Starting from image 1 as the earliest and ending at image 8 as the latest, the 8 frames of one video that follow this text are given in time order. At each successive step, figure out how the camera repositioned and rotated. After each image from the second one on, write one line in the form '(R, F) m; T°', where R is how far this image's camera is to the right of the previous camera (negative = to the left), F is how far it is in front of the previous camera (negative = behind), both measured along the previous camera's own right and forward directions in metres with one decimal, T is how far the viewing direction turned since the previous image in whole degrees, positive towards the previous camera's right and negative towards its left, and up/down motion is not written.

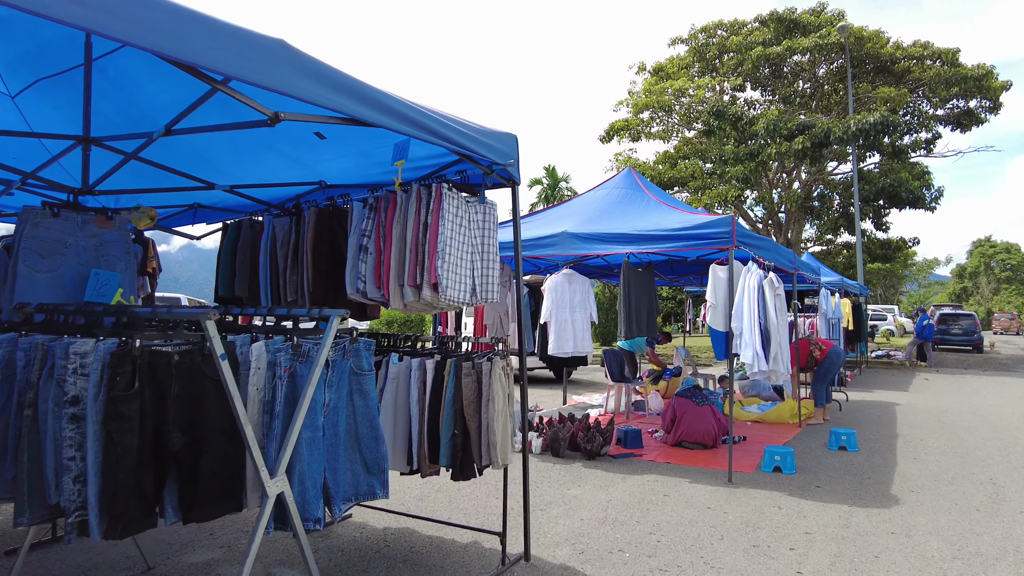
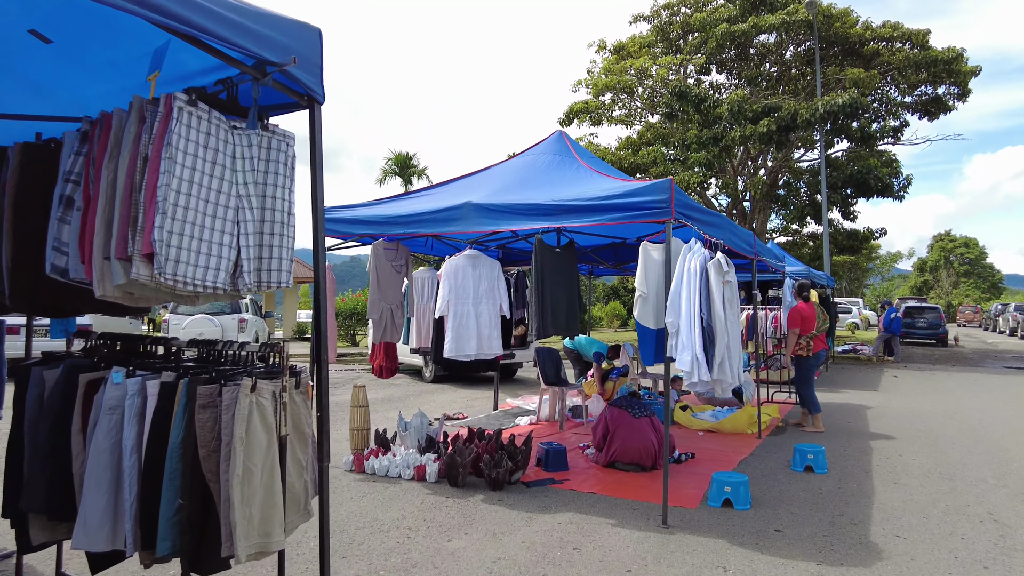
(+0.7, +1.4) m; +2°
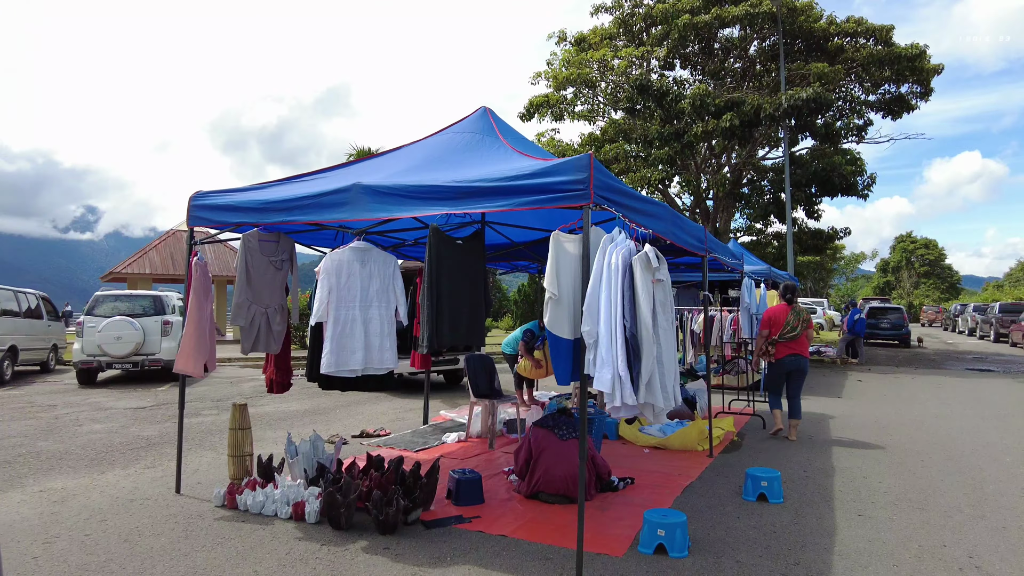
(+0.5, +0.9) m; +2°
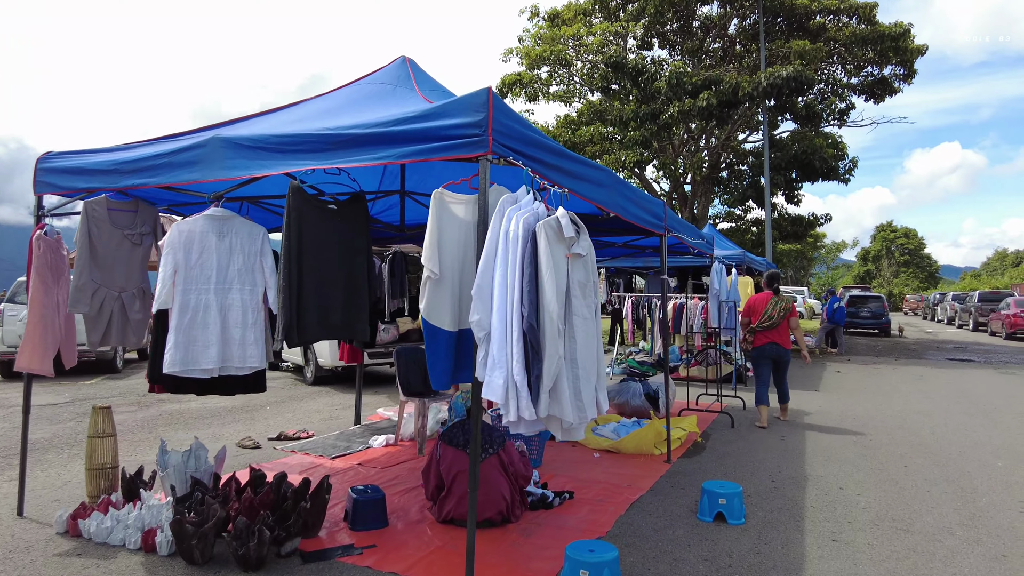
(+0.5, +0.9) m; +1°
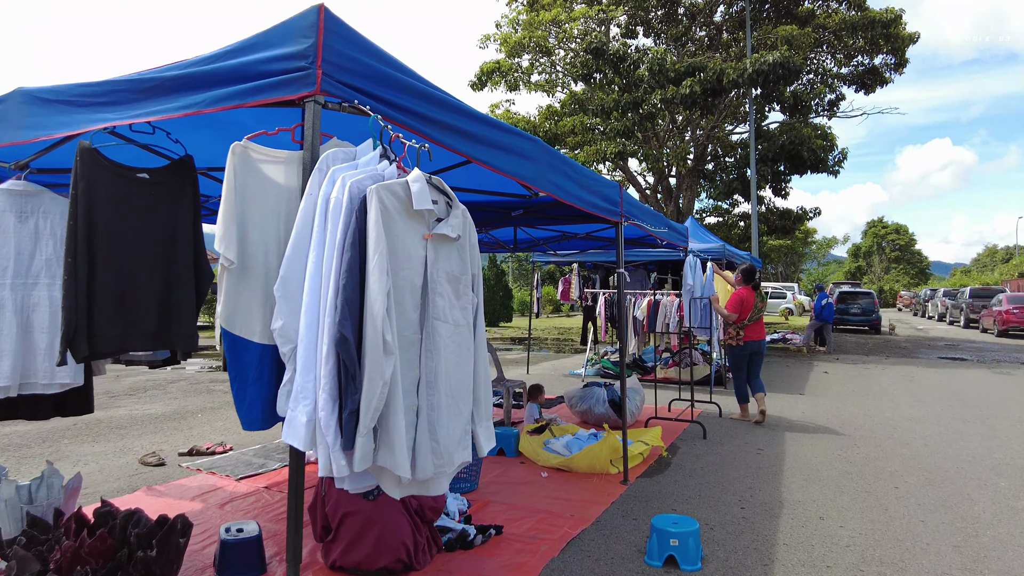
(+0.5, +0.8) m; +1°
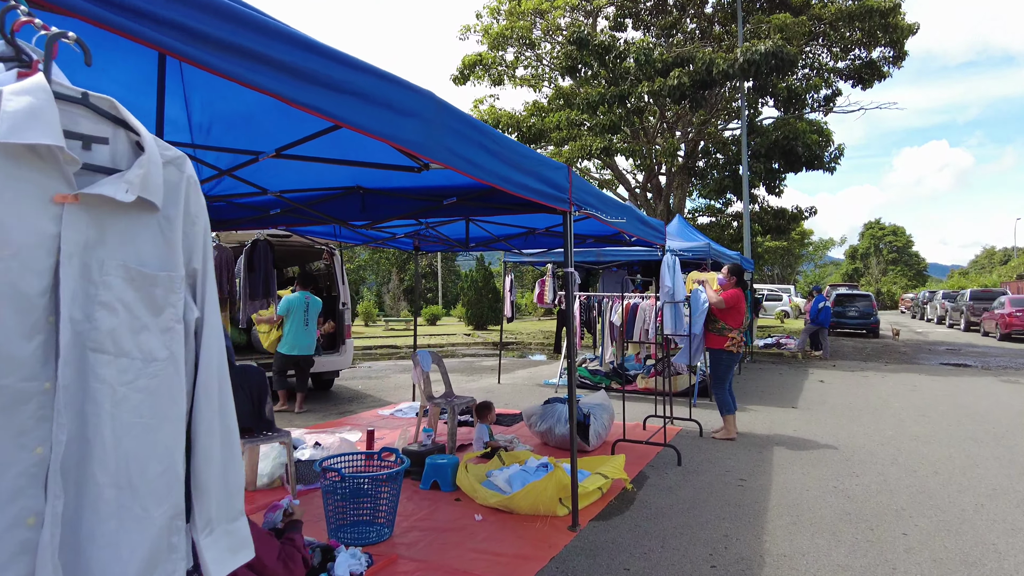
(+0.5, +0.9) m; 0°
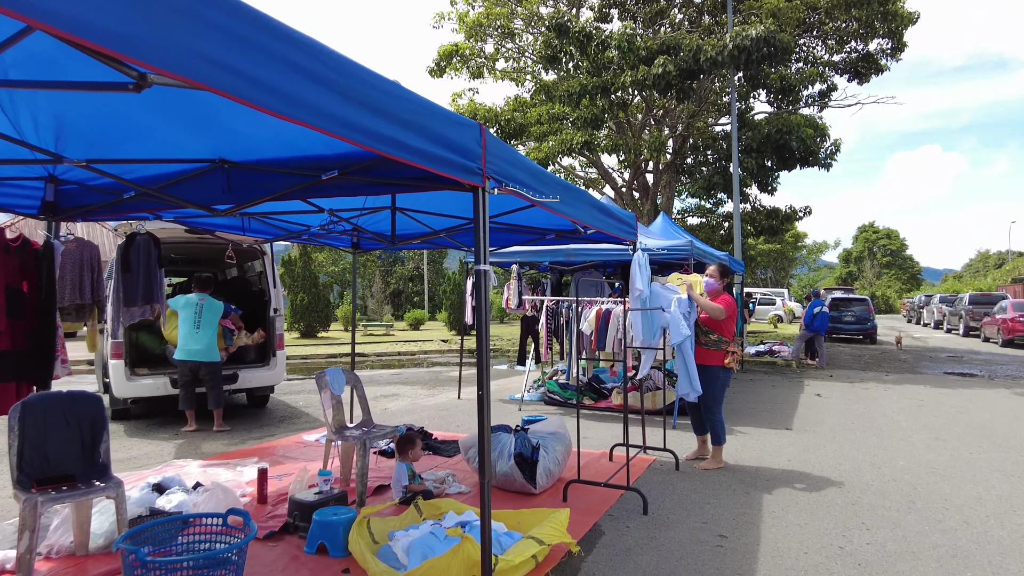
(+0.5, +1.1) m; 0°
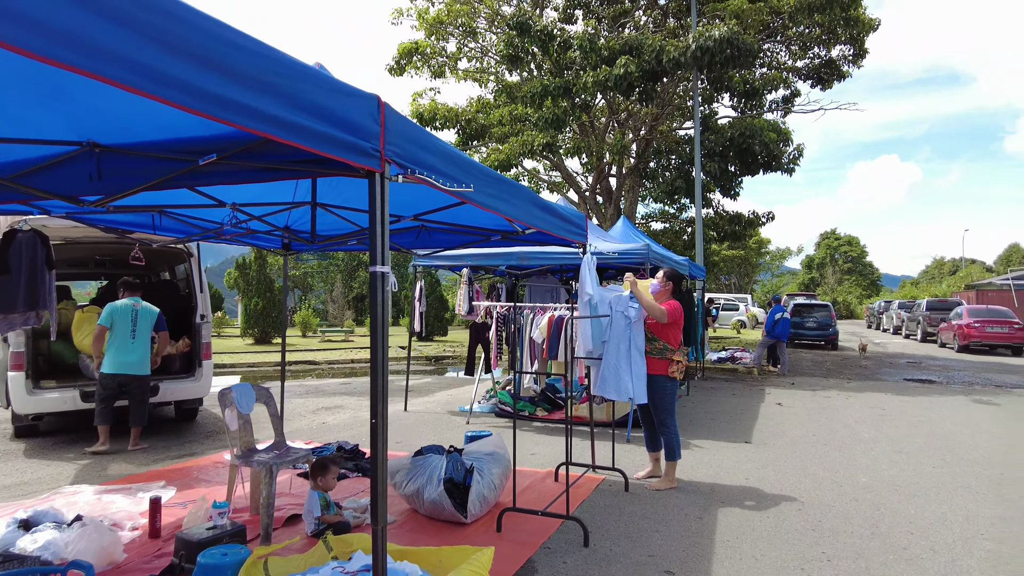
(+0.3, +0.5) m; +3°
